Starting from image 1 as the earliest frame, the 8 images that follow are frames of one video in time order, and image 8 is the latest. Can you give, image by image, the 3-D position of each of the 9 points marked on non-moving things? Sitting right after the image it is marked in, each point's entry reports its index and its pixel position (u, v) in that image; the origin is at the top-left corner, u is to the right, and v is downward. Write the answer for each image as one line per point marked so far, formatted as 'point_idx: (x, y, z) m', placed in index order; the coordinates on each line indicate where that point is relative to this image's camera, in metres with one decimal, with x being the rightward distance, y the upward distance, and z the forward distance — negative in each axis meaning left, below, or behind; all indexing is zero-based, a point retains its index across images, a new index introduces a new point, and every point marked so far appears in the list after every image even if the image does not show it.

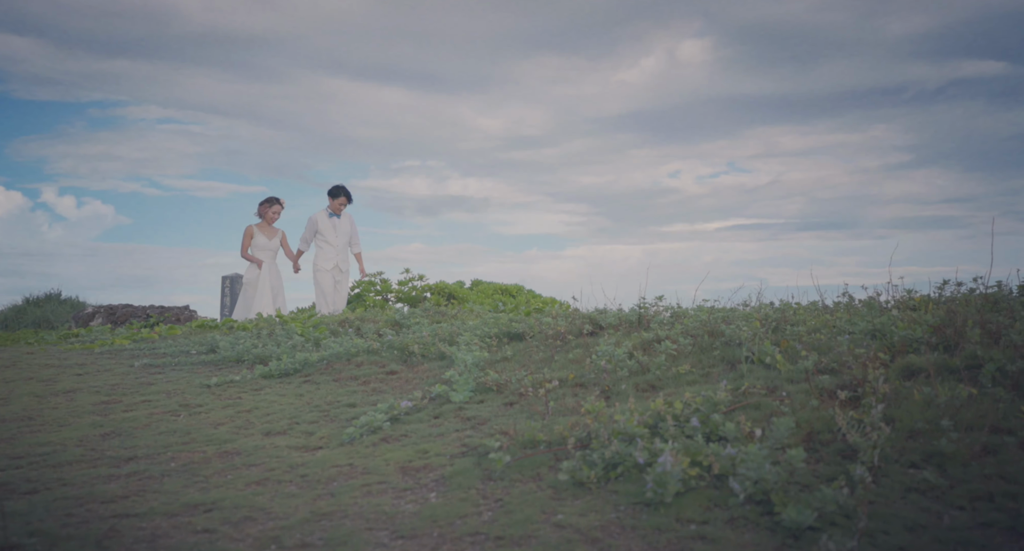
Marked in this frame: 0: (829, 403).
0: (+1.8, -0.7, +4.0) m
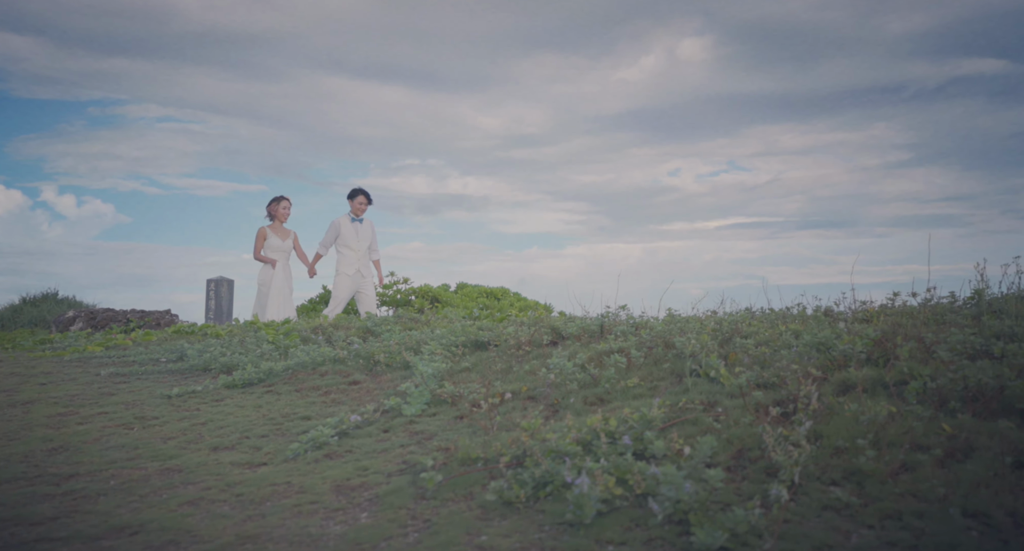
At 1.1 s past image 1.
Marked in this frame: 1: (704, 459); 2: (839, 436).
0: (+1.5, -0.8, +4.0) m
1: (+0.9, -0.9, +3.4) m
2: (+1.7, -0.8, +3.6) m
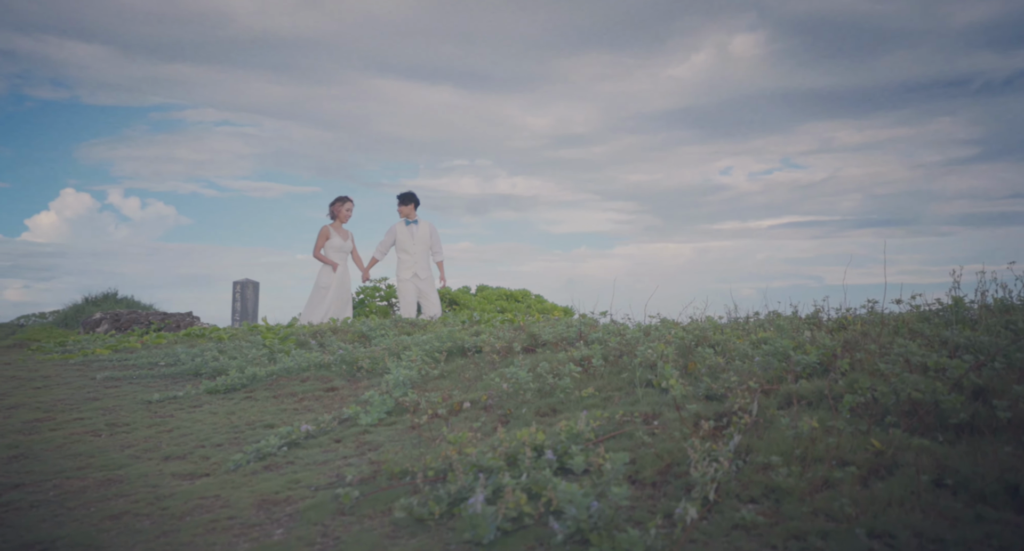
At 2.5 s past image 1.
0: (+1.0, -0.9, +4.0) m
1: (+0.5, -0.9, +3.3) m
2: (+1.3, -0.9, +3.6) m
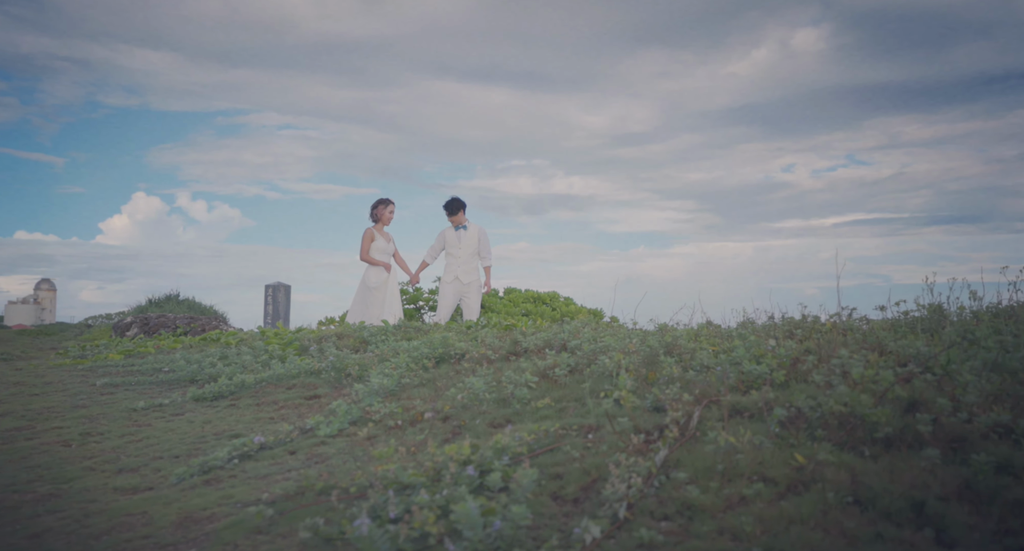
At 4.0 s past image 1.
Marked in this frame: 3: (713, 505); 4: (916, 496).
0: (+0.6, -1.0, +3.9) m
1: (+0.1, -1.0, +3.2) m
2: (+0.9, -1.0, +3.5) m
3: (+0.9, -1.0, +3.1) m
4: (+1.7, -0.9, +2.9) m
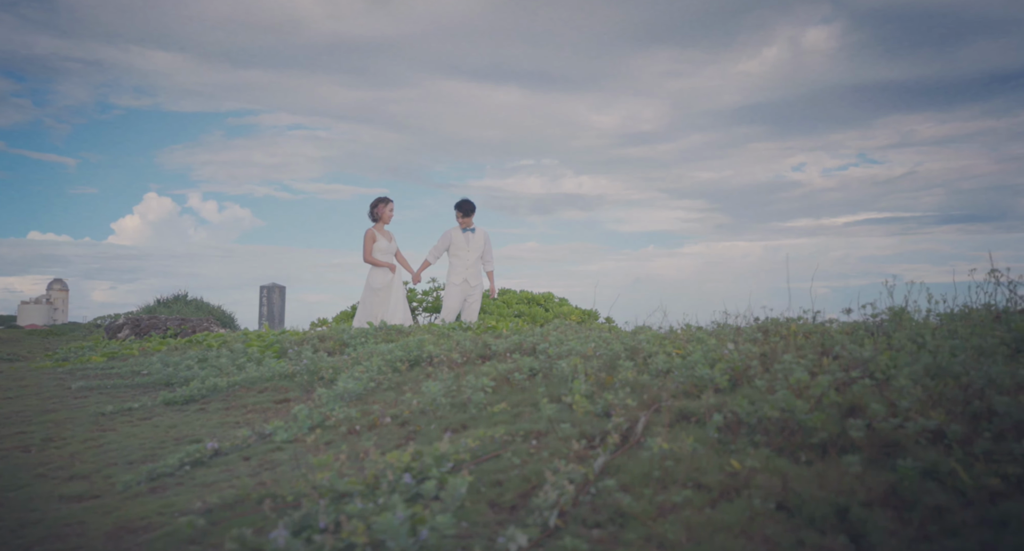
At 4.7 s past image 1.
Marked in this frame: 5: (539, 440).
0: (+0.3, -1.0, +3.9) m
1: (-0.2, -1.0, +3.2) m
2: (+0.6, -1.0, +3.5) m
3: (+0.6, -1.1, +3.1) m
4: (+1.4, -1.0, +2.9) m
5: (+0.2, -1.0, +4.3) m
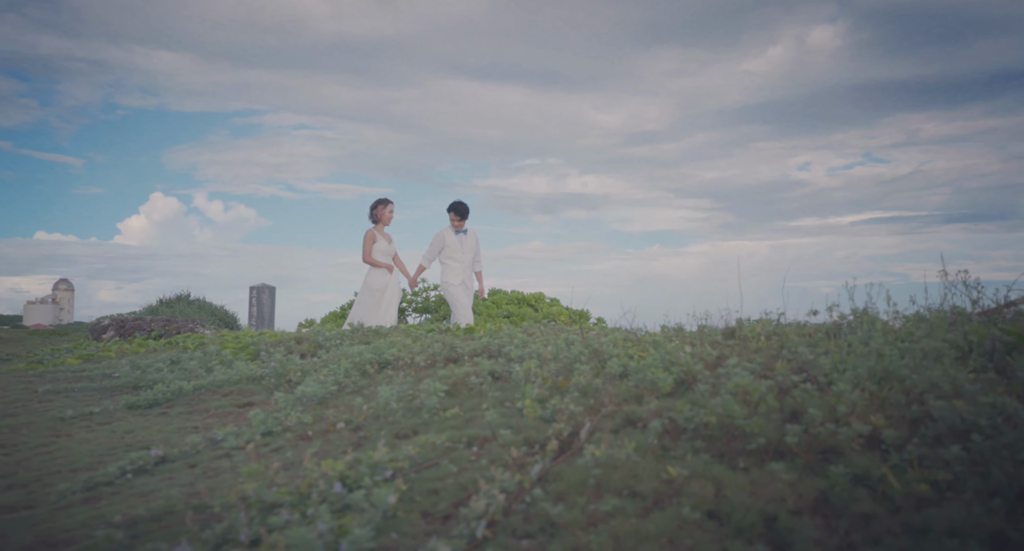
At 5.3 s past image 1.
0: (0.0, -1.0, +3.8) m
1: (-0.6, -1.1, +3.1) m
2: (+0.2, -1.0, +3.4) m
3: (+0.3, -1.1, +3.1) m
4: (+1.1, -1.0, +2.9) m
5: (-0.2, -1.0, +4.2) m
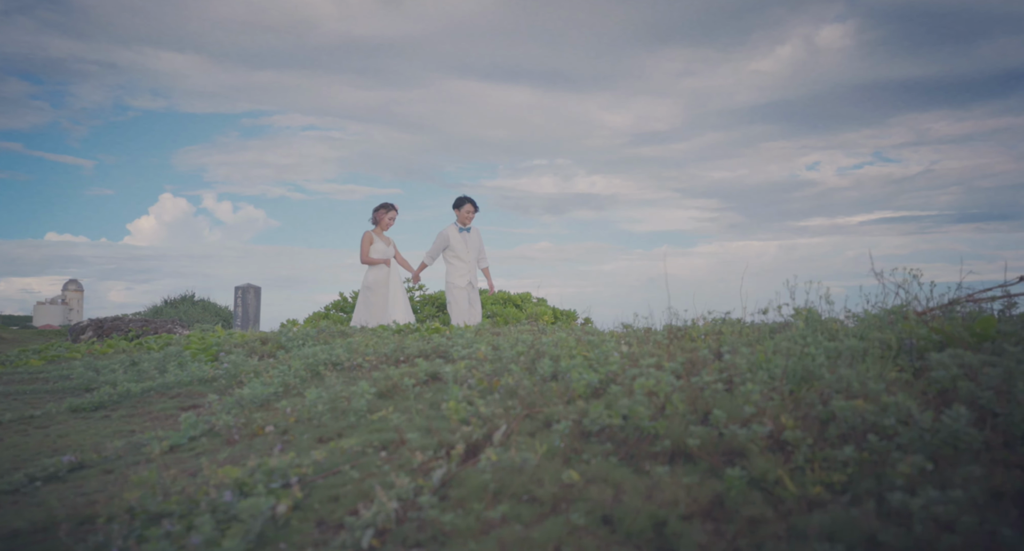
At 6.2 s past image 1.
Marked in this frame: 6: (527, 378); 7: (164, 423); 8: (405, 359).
0: (-0.5, -1.0, +3.7) m
1: (-1.0, -1.1, +3.0) m
2: (-0.2, -1.0, +3.3) m
3: (-0.2, -1.1, +3.0) m
4: (+0.6, -1.0, +2.8) m
5: (-0.7, -1.0, +4.1) m
6: (+0.3, -0.9, +5.9) m
7: (-4.6, -1.9, +9.1) m
8: (-1.6, -1.2, +10.4) m
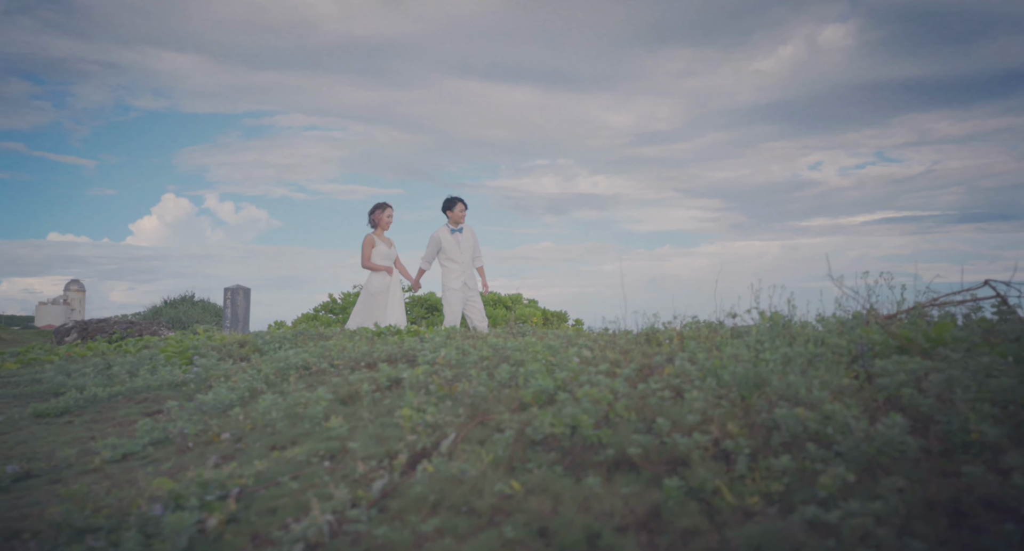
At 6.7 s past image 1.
0: (-0.8, -1.0, +3.7) m
1: (-1.3, -1.1, +2.9) m
2: (-0.5, -1.0, +3.3) m
3: (-0.5, -1.1, +2.9) m
4: (+0.3, -1.0, +2.8) m
5: (-1.0, -1.1, +4.0) m
6: (-0.1, -0.9, +5.8) m
7: (-5.0, -2.0, +8.9) m
8: (-2.1, -1.3, +10.3) m
